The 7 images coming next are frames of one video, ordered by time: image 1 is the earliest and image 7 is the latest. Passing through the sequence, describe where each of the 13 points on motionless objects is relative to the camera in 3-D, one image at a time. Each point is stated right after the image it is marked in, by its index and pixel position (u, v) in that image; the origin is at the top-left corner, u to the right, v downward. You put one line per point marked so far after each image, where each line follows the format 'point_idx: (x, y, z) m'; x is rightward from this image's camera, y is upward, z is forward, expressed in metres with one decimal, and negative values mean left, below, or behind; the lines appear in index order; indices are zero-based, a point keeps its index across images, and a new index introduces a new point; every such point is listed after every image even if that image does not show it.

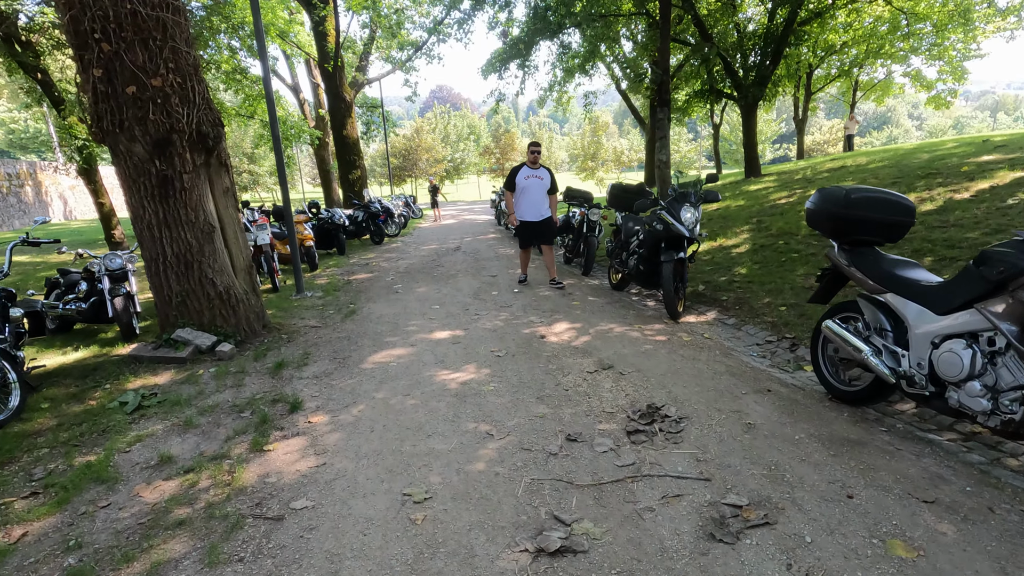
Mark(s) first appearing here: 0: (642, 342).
0: (+1.2, -0.5, +4.8) m
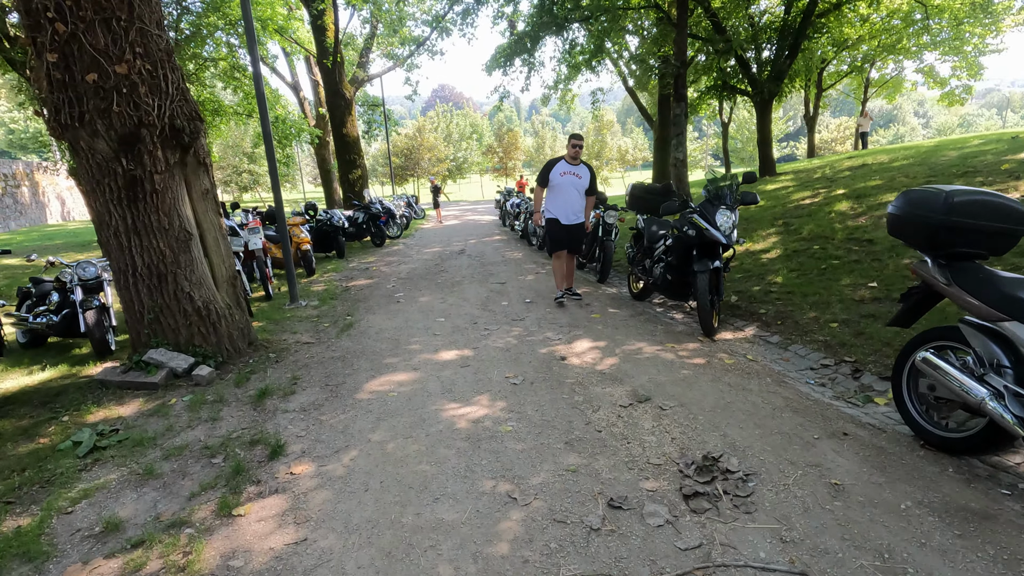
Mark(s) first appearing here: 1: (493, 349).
0: (+1.3, -0.6, +4.2) m
1: (-0.2, -0.6, +4.9) m
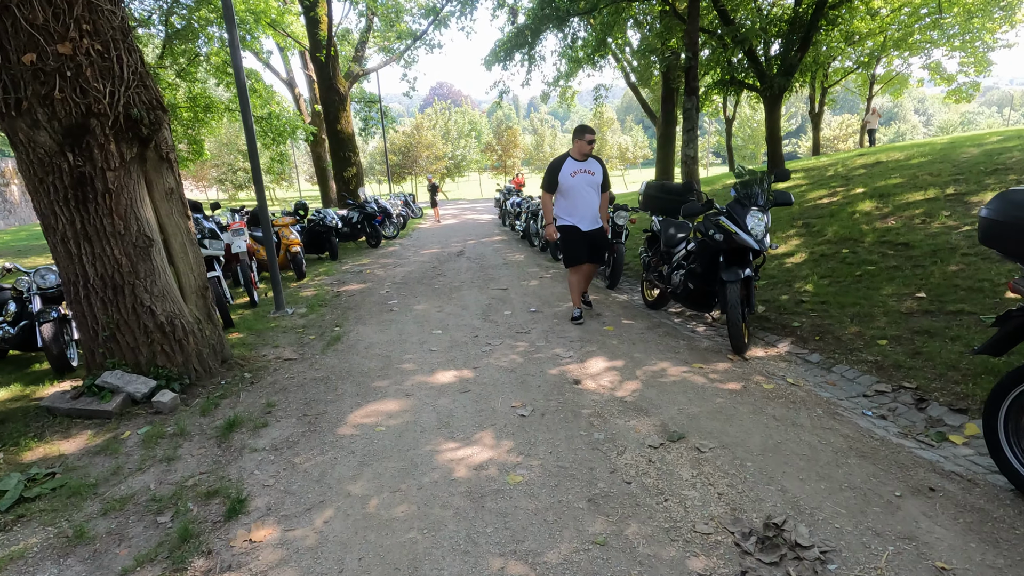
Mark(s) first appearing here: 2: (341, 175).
0: (+1.3, -0.7, +3.6) m
1: (-0.1, -0.7, +4.3) m
2: (-5.7, +3.8, +17.8) m
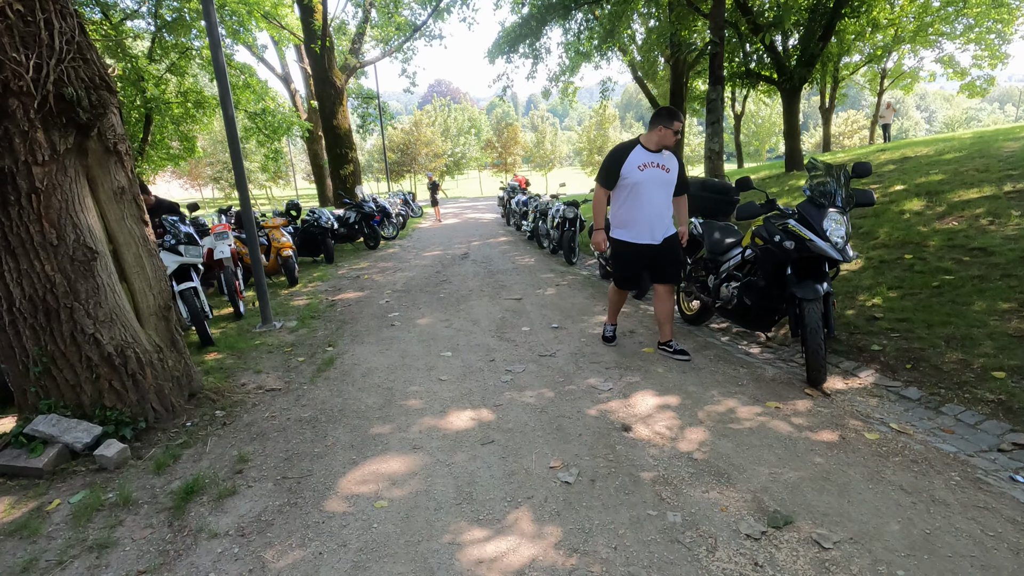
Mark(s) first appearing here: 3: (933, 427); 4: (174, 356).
0: (+1.5, -0.8, +2.8) m
1: (+0.1, -0.8, +3.5) m
2: (-5.5, +3.7, +17.0) m
3: (+2.4, -0.8, +3.1) m
4: (-2.4, -0.5, +3.8) m
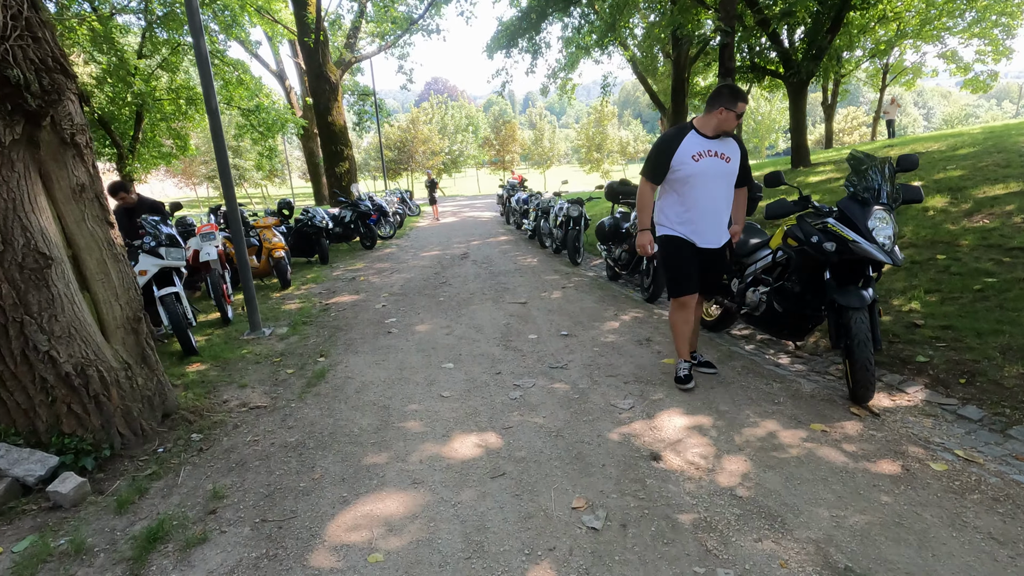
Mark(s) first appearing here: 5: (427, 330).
0: (+1.6, -0.9, +2.4) m
1: (+0.1, -0.8, +3.1) m
2: (-5.6, +3.7, +16.5) m
3: (+2.5, -0.8, +2.7) m
4: (-2.3, -0.5, +3.4) m
5: (-0.9, -0.4, +5.5) m
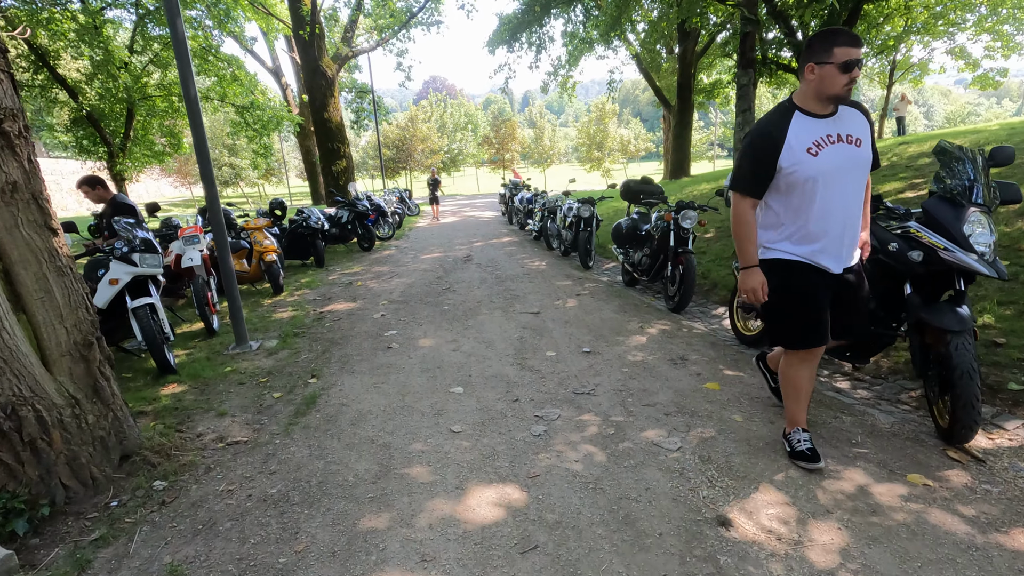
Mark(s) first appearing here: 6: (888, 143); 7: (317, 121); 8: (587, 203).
0: (+1.8, -1.0, +1.9) m
1: (+0.3, -0.9, +2.6) m
2: (-5.5, +3.6, +16.0) m
3: (+2.7, -0.9, +2.2) m
4: (-2.2, -0.6, +2.8) m
5: (-0.8, -0.5, +5.0) m
6: (+11.4, +4.4, +16.2) m
7: (-5.7, +4.9, +15.6) m
8: (+1.2, +1.4, +8.6) m
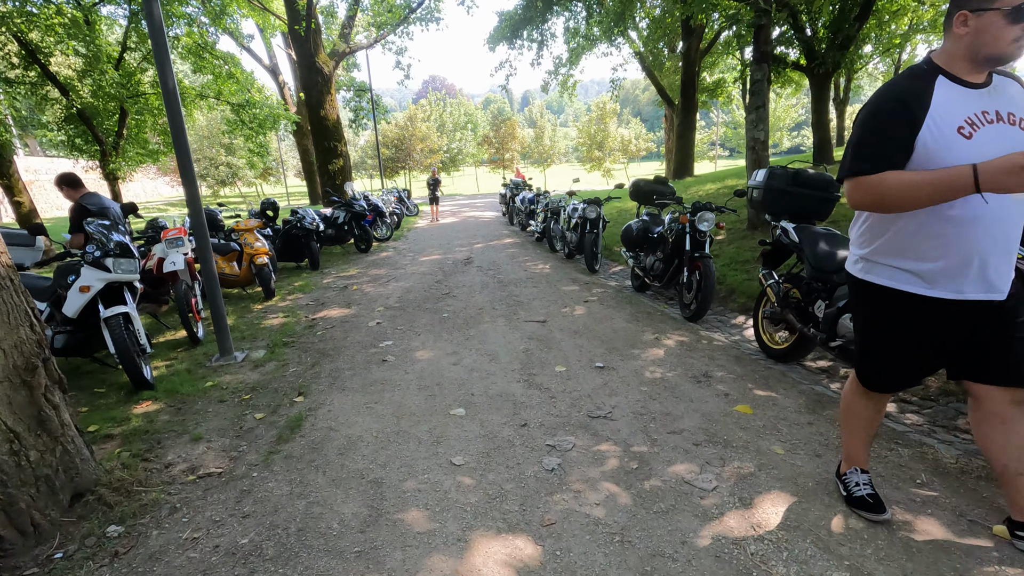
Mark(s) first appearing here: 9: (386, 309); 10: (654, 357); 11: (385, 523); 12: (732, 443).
0: (+1.8, -1.1, +1.5) m
1: (+0.3, -1.0, +2.2) m
2: (-5.4, +3.5, +15.6) m
3: (+2.7, -1.0, +1.8) m
4: (-2.2, -0.7, +2.5) m
5: (-0.7, -0.6, +4.6) m
6: (+11.4, +4.3, +15.9) m
7: (-5.7, +4.8, +15.2) m
8: (+1.3, +1.3, +8.3) m
9: (-1.6, -0.3, +6.6) m
10: (+1.1, -0.5, +4.2) m
11: (-0.6, -1.0, +2.4) m
12: (+1.2, -0.8, +2.9) m
